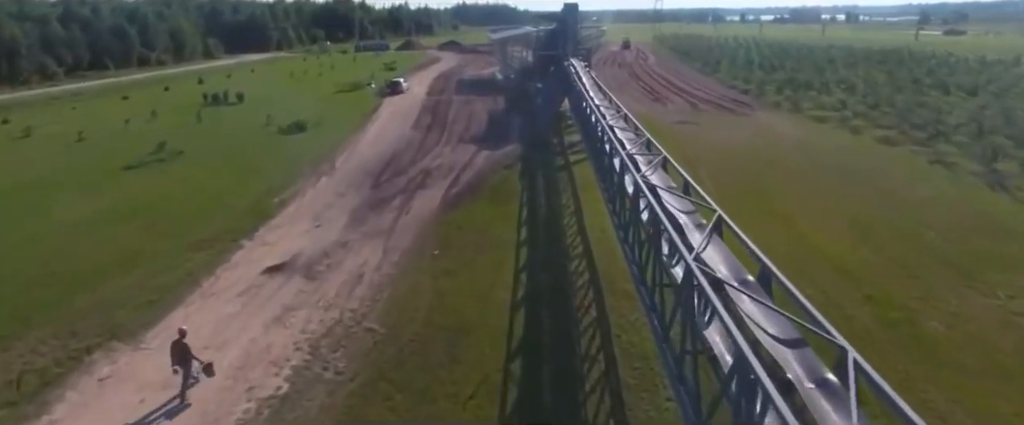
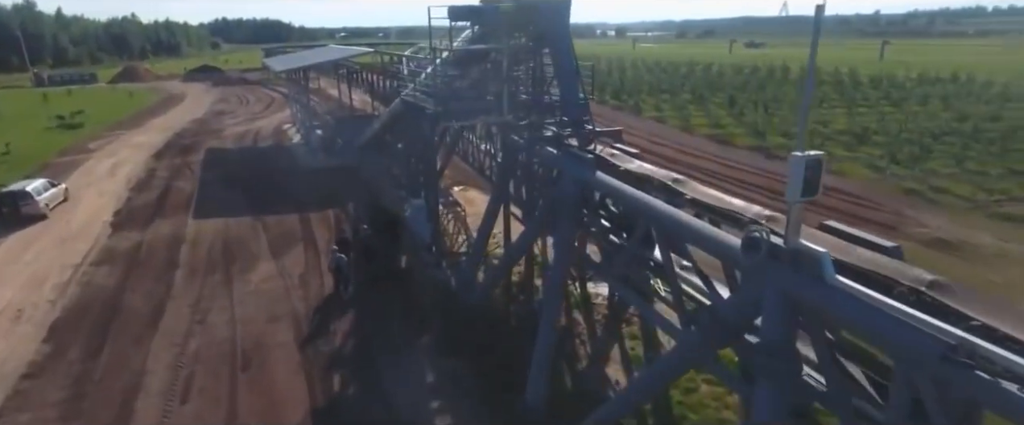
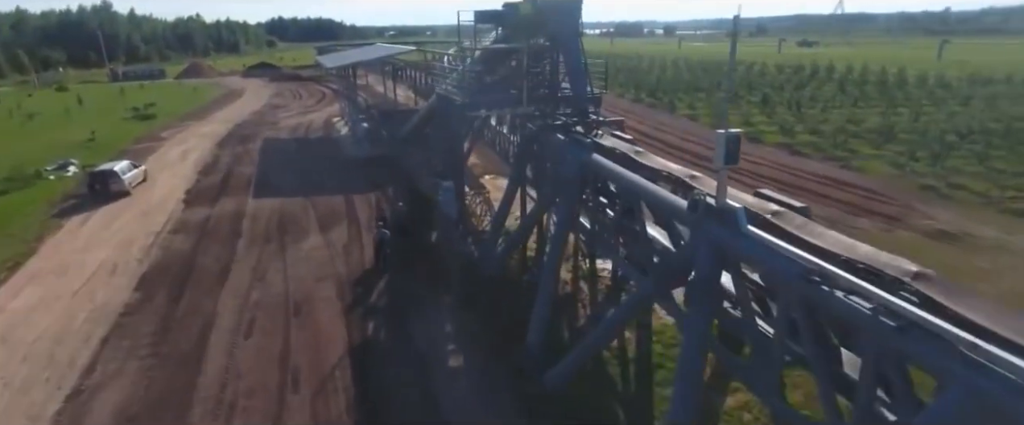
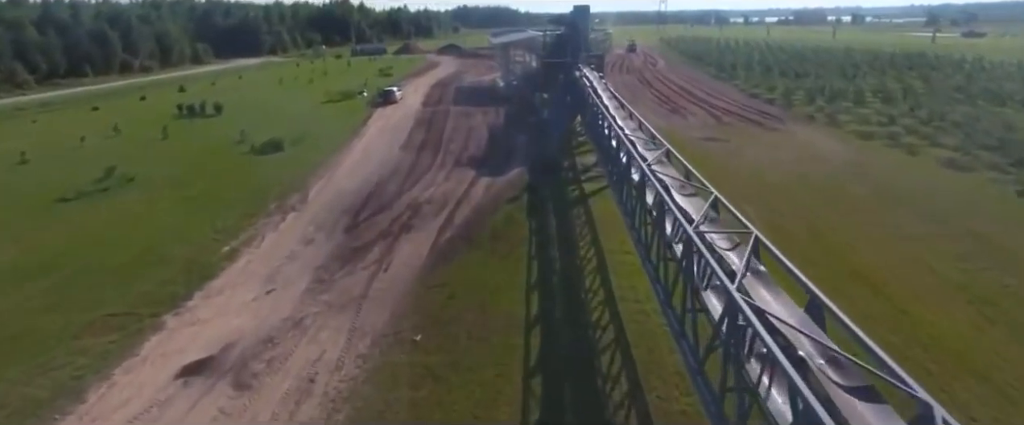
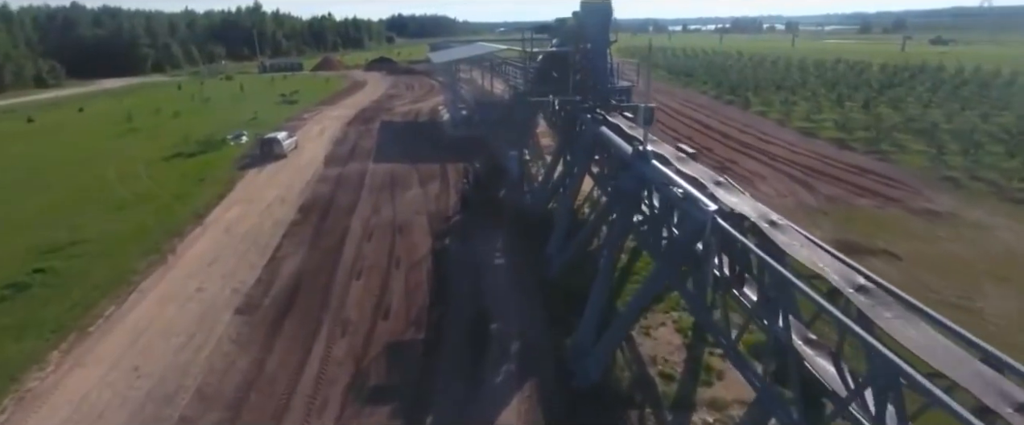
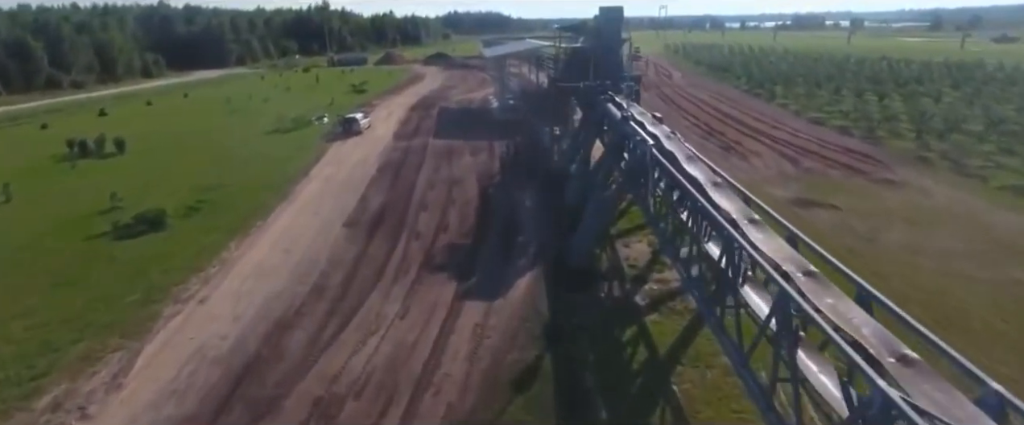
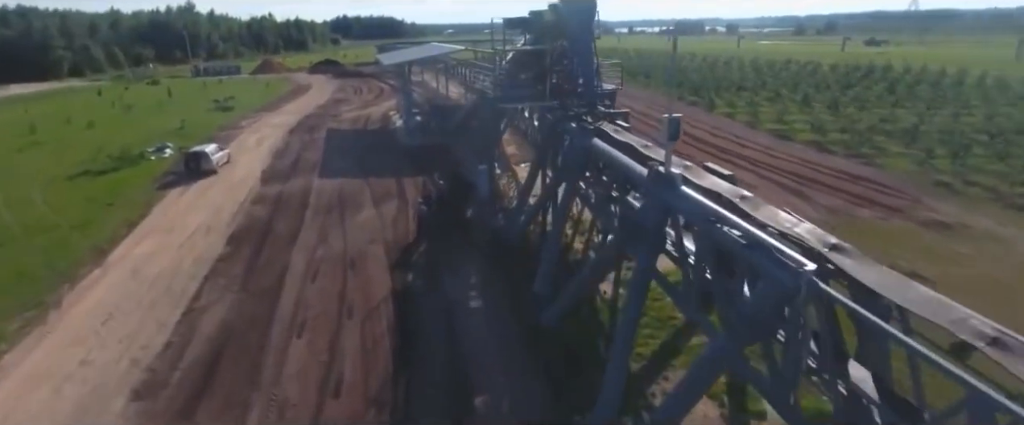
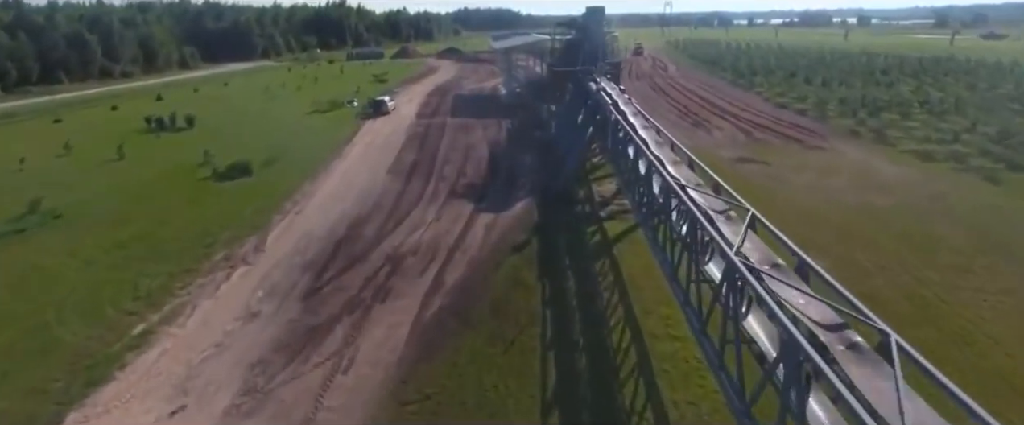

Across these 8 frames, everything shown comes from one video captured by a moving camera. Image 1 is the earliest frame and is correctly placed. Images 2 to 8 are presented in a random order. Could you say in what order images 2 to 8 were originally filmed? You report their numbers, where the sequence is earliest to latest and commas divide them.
4, 8, 6, 5, 7, 3, 2
